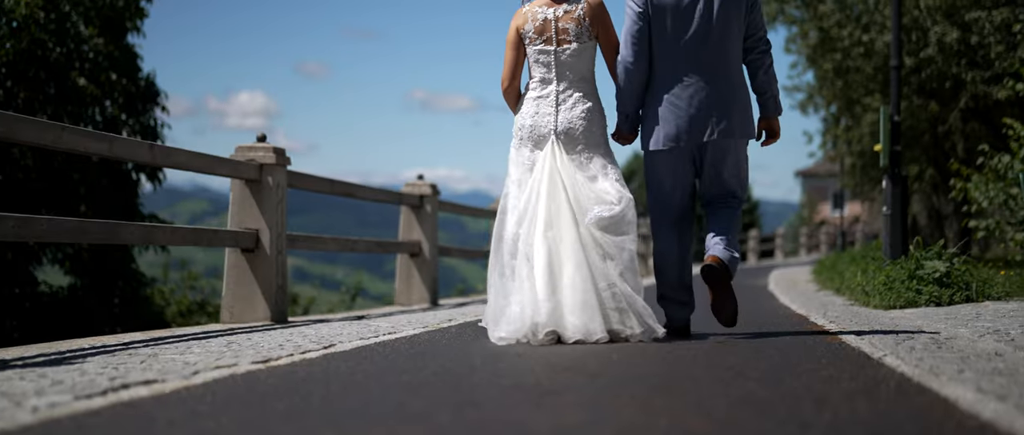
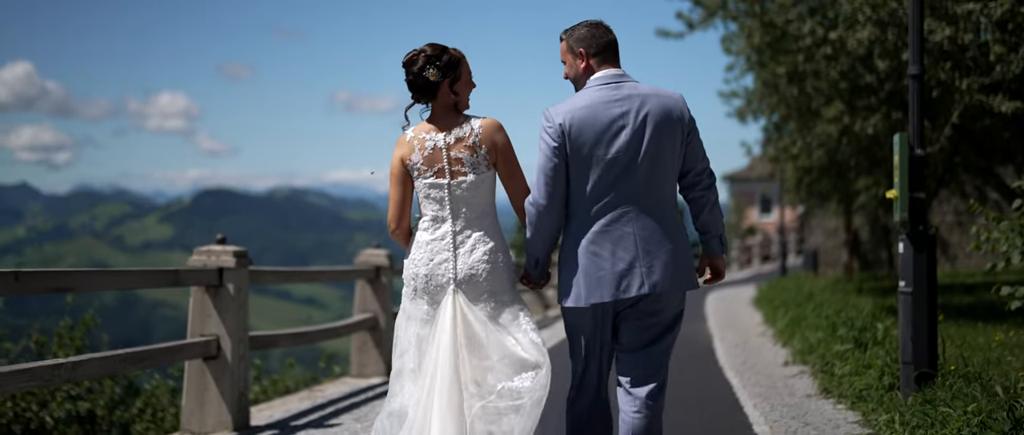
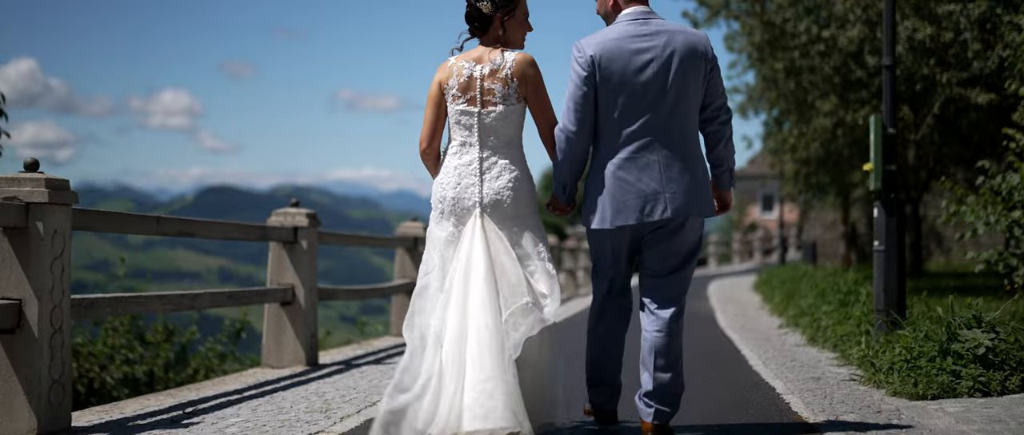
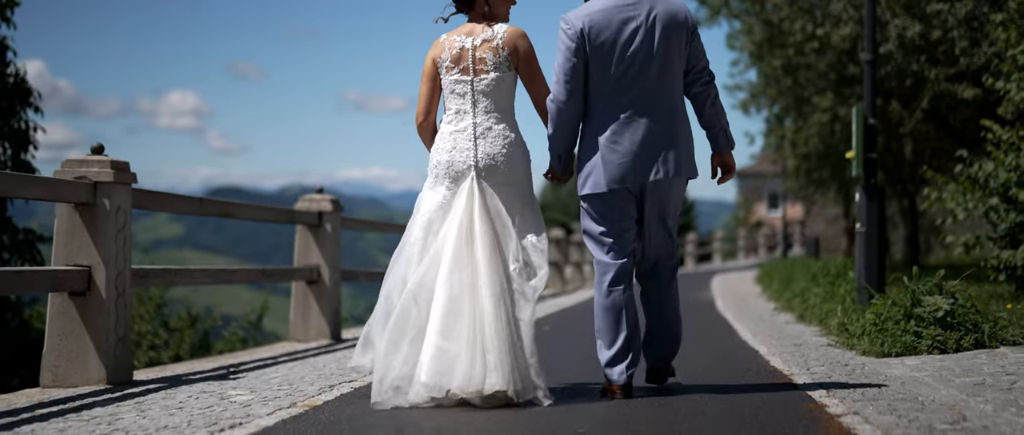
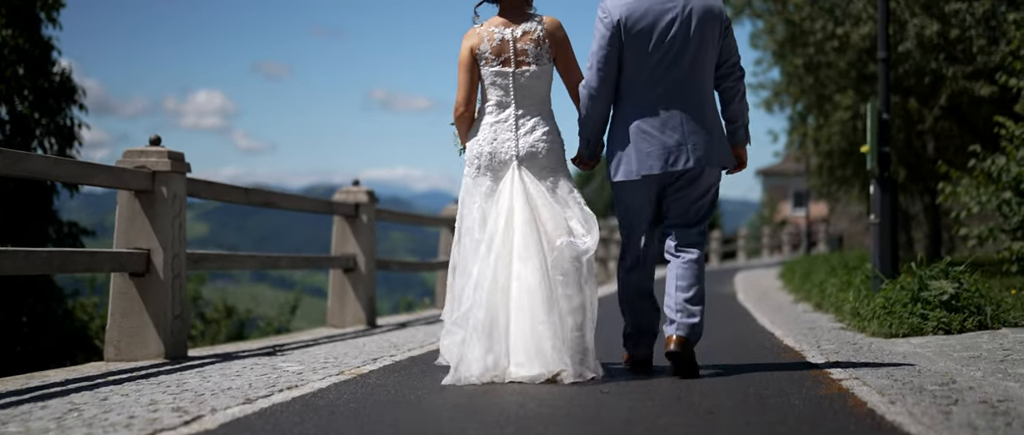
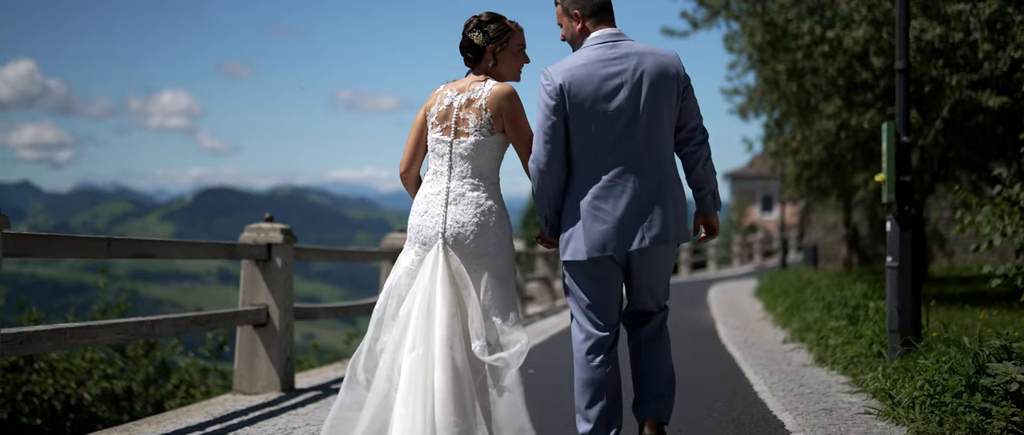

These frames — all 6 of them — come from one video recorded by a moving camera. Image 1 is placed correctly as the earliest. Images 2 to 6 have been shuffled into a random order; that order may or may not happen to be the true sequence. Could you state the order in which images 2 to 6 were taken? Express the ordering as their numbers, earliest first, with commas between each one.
5, 4, 3, 6, 2
